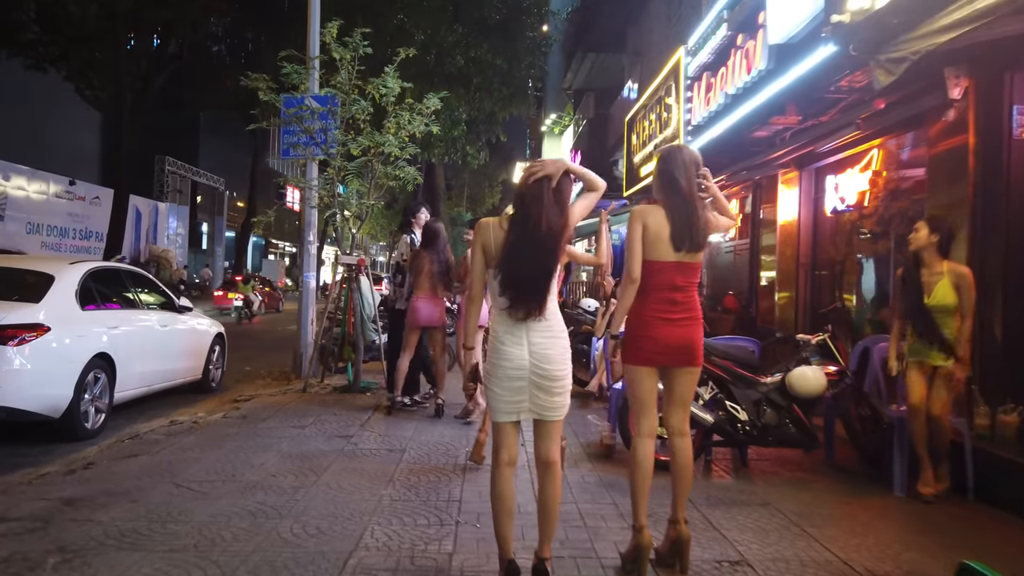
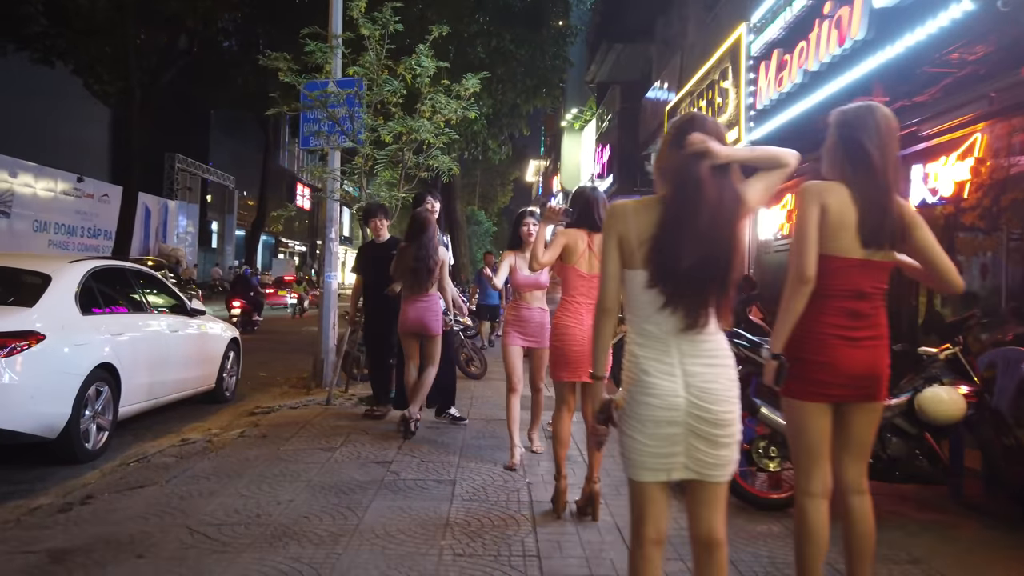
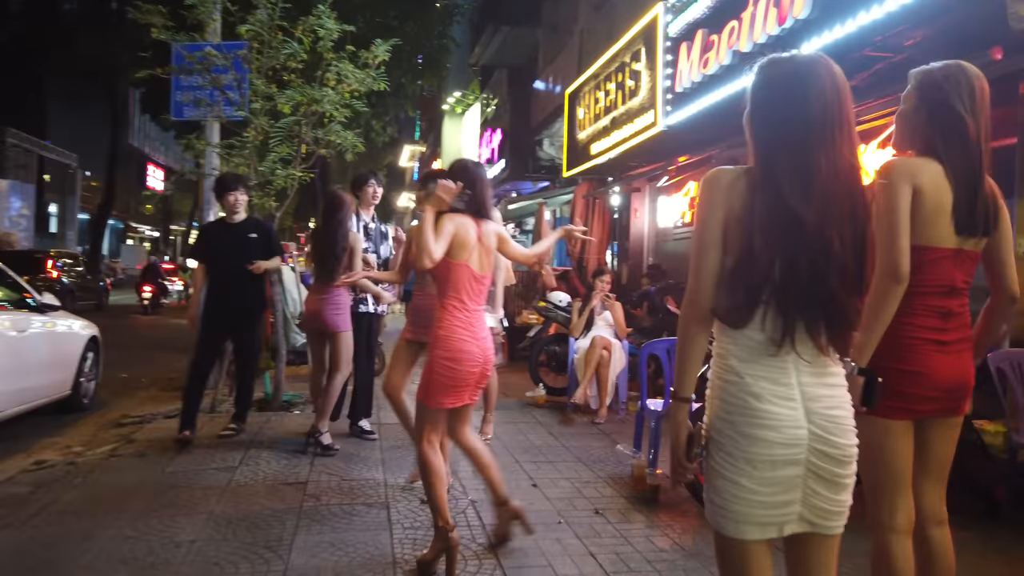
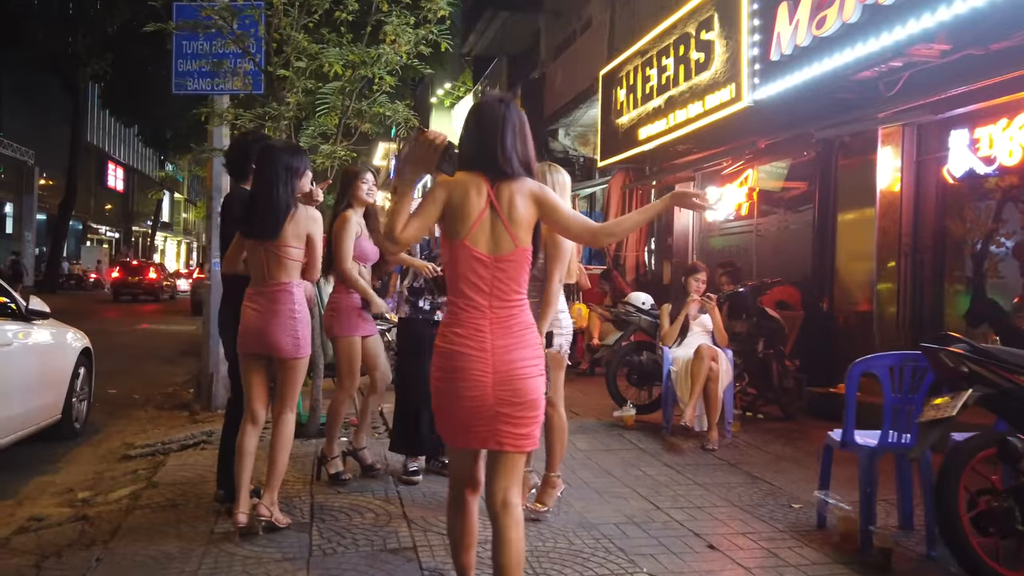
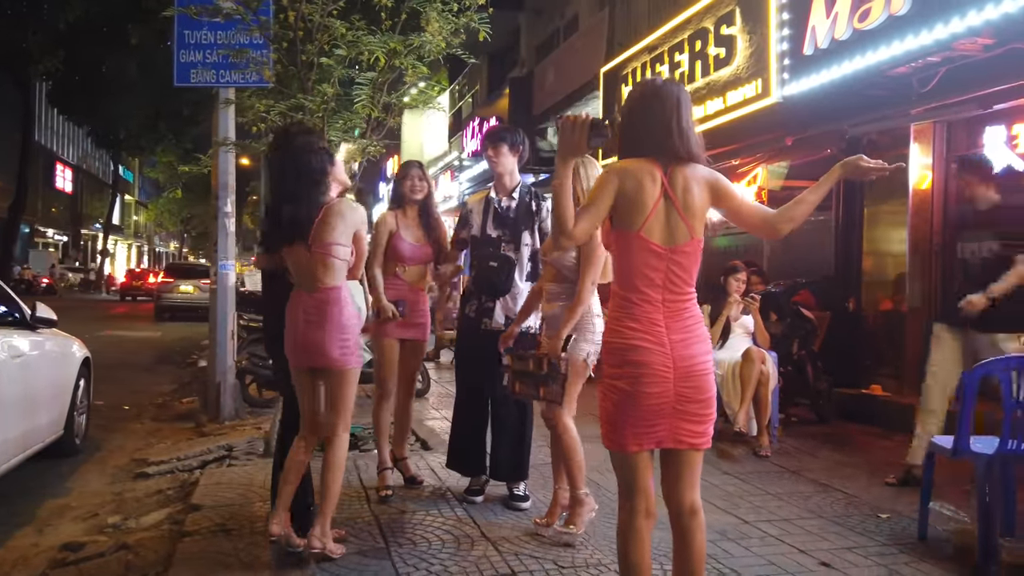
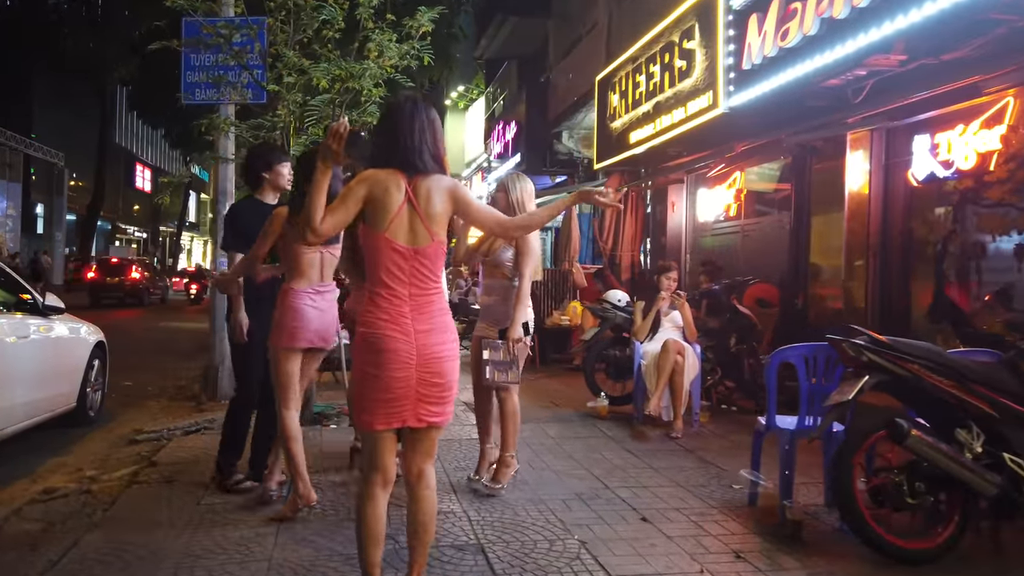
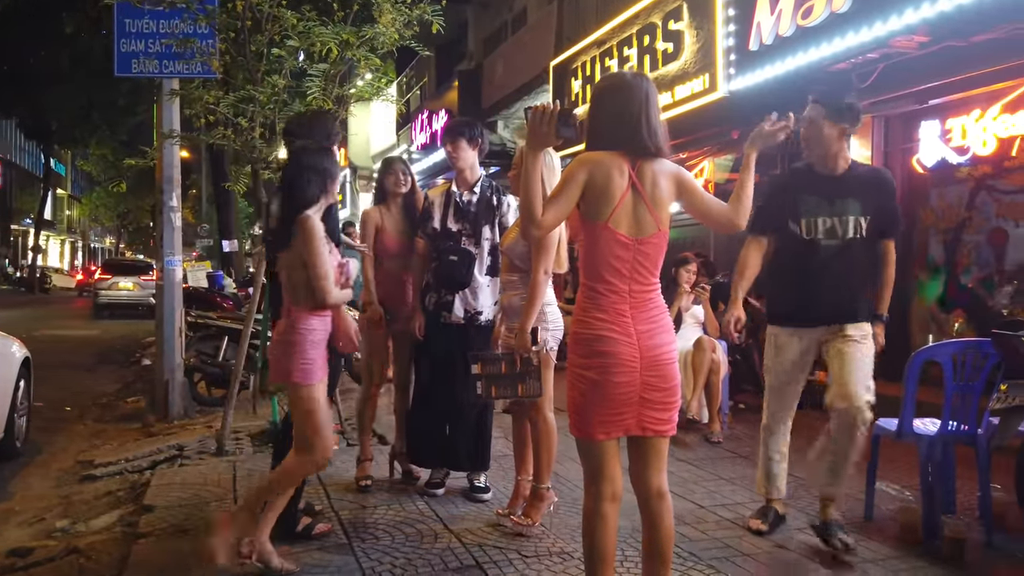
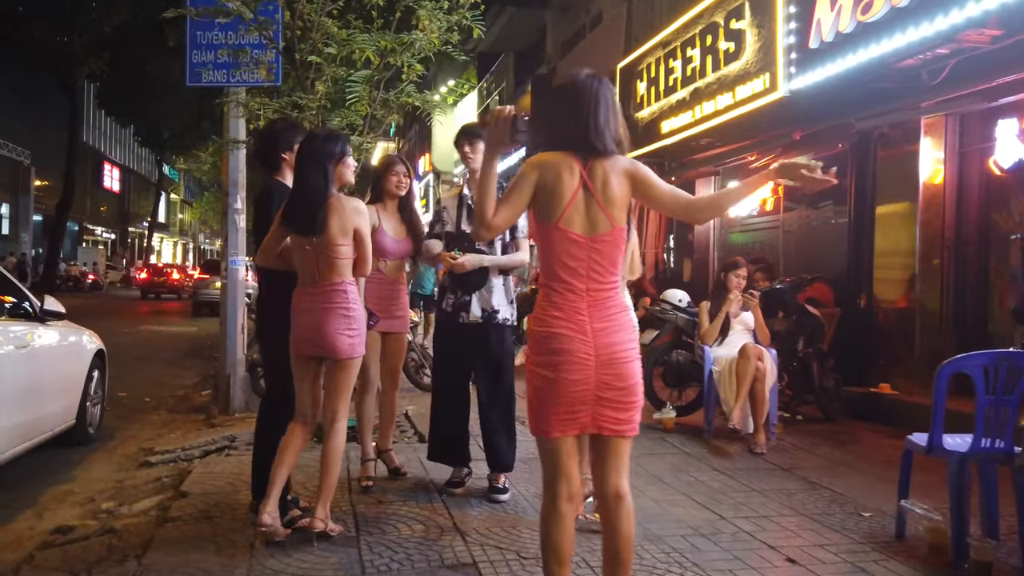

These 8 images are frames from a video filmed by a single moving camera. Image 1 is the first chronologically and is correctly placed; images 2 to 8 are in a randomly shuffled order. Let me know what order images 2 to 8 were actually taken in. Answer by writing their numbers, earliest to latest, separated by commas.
2, 3, 6, 4, 8, 5, 7
